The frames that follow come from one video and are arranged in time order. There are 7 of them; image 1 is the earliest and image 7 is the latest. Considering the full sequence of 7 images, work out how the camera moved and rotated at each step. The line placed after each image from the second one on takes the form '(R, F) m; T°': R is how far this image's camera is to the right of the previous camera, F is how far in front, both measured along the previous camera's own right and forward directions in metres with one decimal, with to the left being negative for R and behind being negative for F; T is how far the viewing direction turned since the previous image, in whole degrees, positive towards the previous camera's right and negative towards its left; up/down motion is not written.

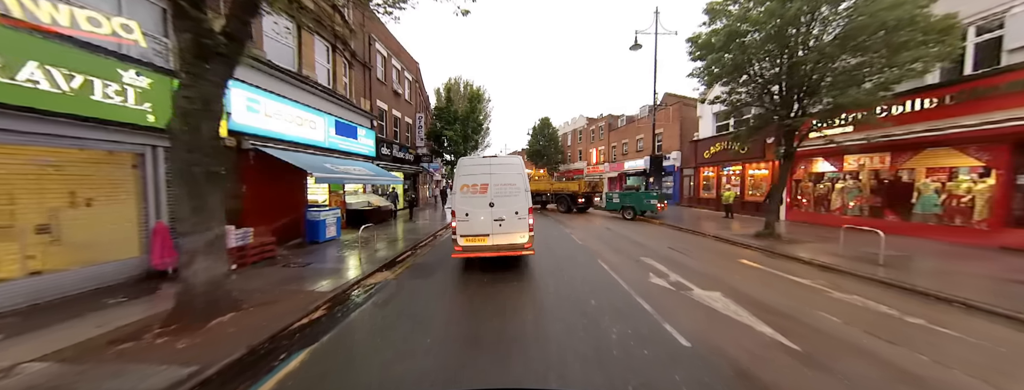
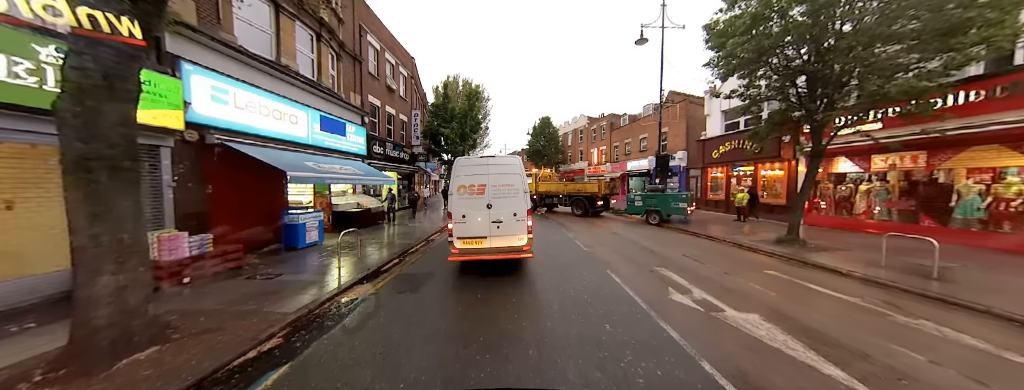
(0.0, +0.8) m; 0°
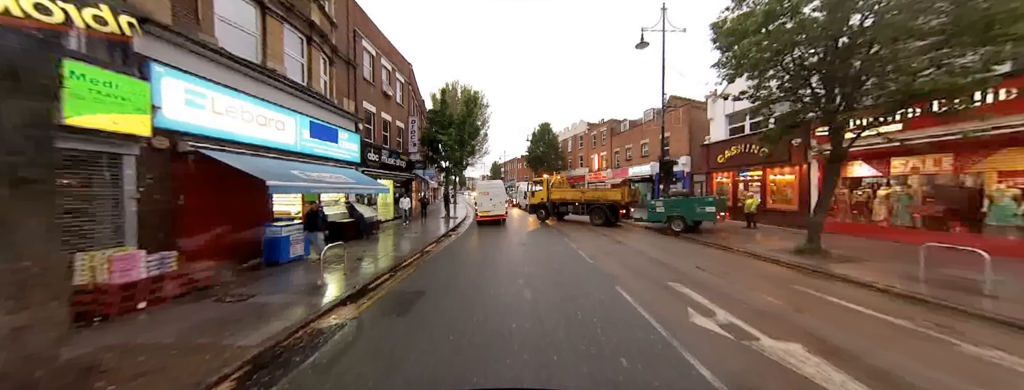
(0.0, +0.5) m; 0°
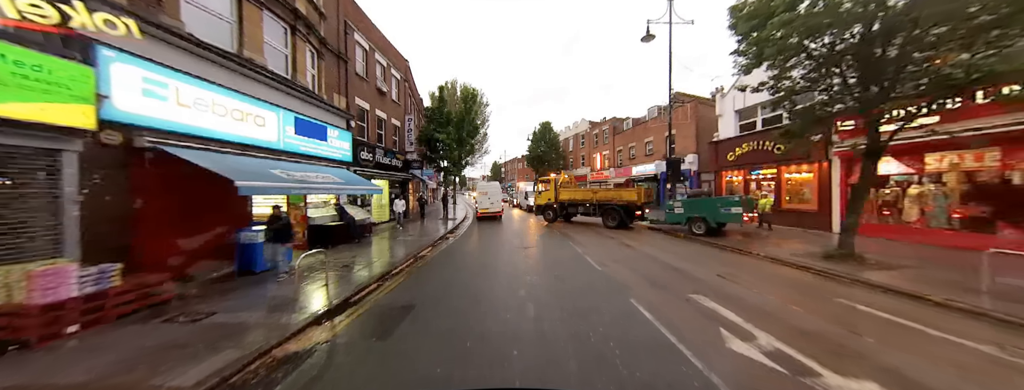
(0.0, +0.7) m; 0°
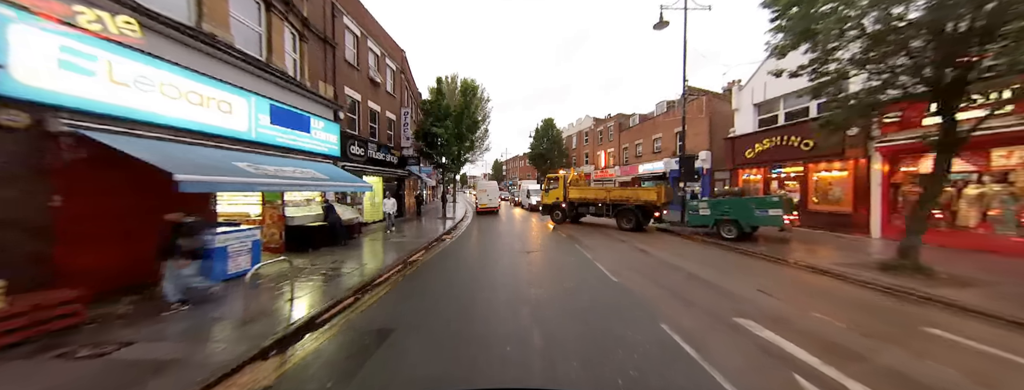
(0.0, +1.0) m; 0°
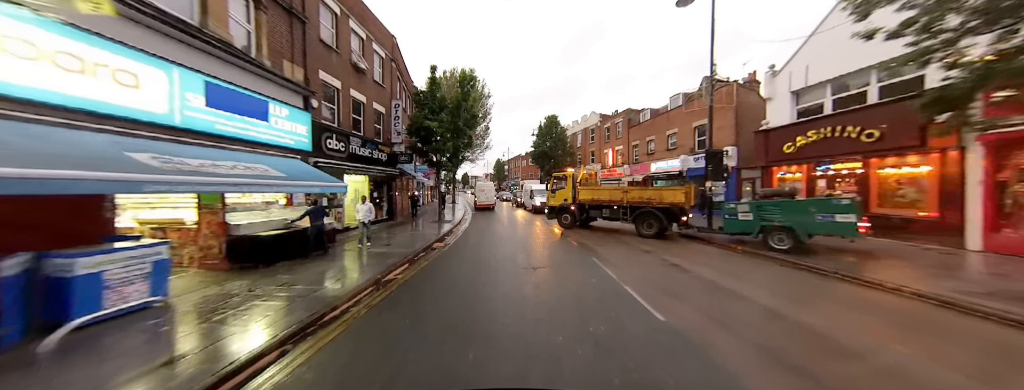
(0.0, +1.8) m; -1°
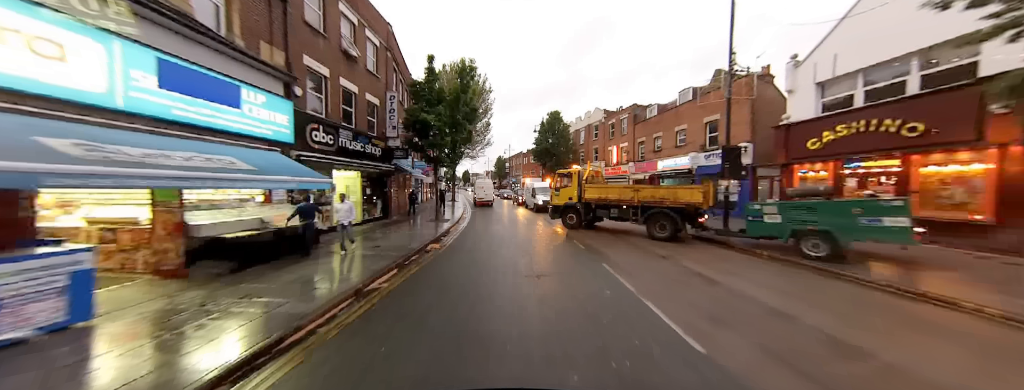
(0.0, +0.9) m; 0°
